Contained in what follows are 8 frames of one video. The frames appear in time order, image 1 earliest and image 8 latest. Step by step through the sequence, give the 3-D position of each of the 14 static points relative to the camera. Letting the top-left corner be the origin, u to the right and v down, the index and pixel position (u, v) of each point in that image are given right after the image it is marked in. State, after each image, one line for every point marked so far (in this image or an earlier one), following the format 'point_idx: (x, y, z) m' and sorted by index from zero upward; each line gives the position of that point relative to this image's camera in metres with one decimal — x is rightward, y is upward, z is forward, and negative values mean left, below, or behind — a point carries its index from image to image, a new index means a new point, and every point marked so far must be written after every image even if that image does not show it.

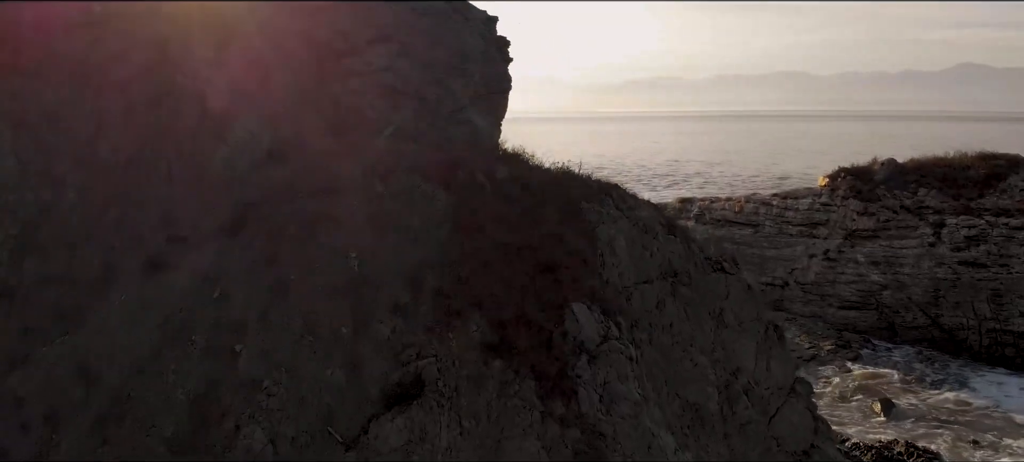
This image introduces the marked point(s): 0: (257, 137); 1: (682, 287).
0: (-3.9, +1.4, +14.7) m
1: (+2.3, -0.8, +12.9) m
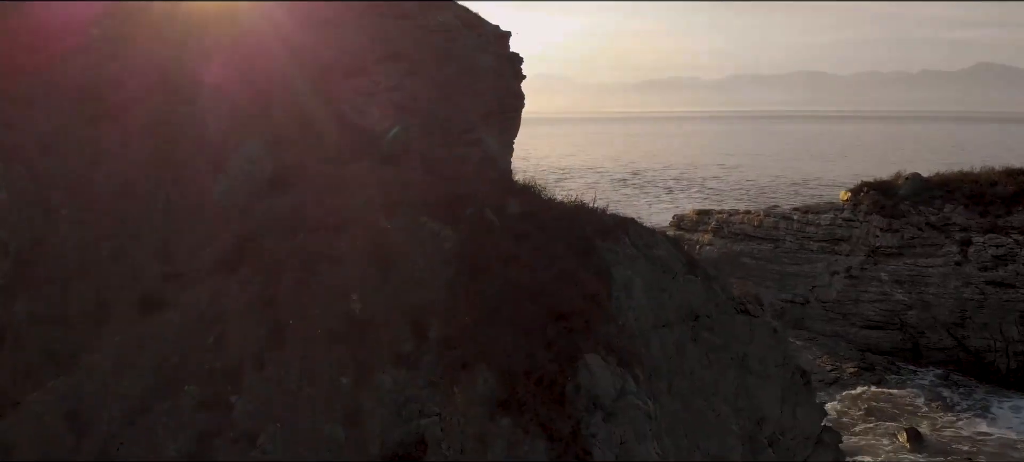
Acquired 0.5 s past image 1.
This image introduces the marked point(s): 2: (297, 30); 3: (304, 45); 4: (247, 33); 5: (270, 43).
0: (-3.7, +0.9, +14.1) m
1: (+2.4, -1.3, +12.2) m
2: (-4.2, +3.8, +18.1) m
3: (-4.0, +3.5, +17.8) m
4: (-4.8, +3.1, +16.6) m
5: (-4.5, +3.3, +16.9) m
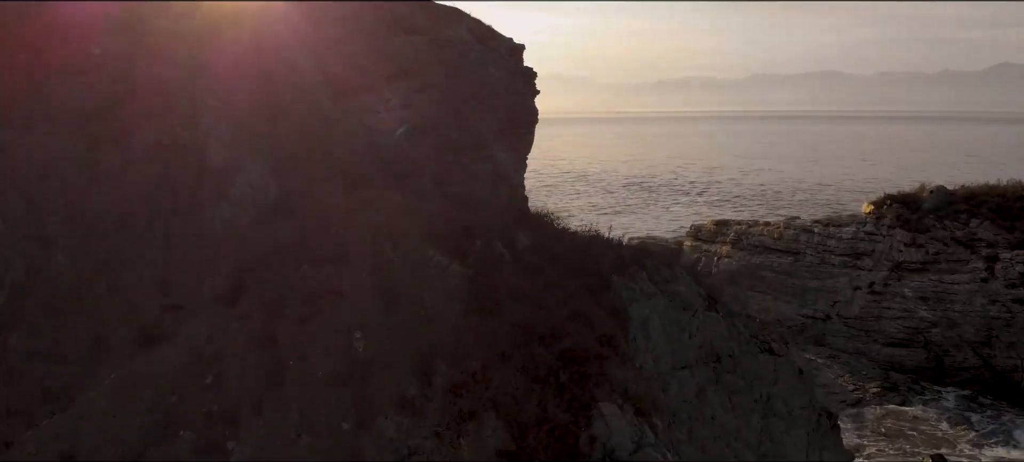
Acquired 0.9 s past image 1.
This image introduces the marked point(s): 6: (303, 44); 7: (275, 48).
0: (-3.5, +0.5, +13.6) m
1: (+2.5, -1.7, +11.6) m
2: (-4.0, +3.4, +17.6) m
3: (-3.8, +3.1, +17.3) m
4: (-4.6, +2.7, +16.2) m
5: (-4.3, +2.9, +16.4) m
6: (-3.9, +3.4, +17.3) m
7: (-4.4, +3.2, +16.9) m
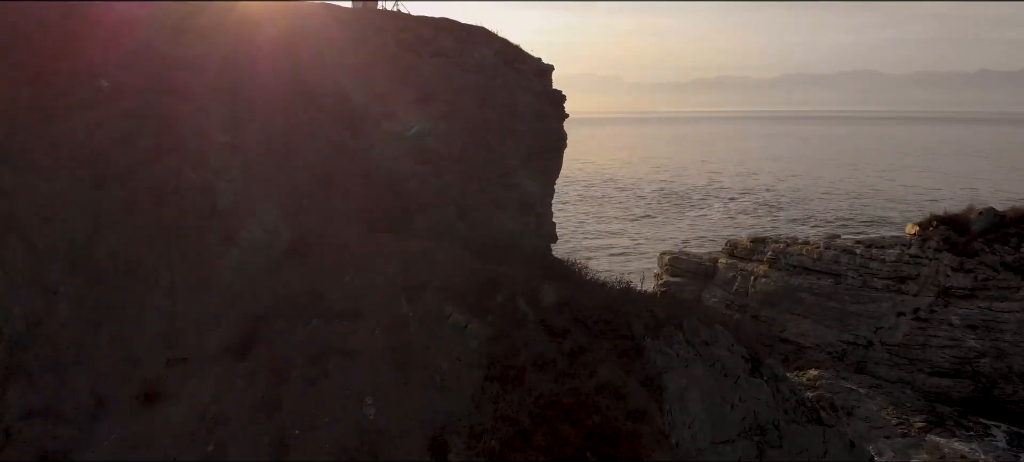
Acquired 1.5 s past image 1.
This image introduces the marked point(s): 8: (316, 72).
0: (-3.2, -0.1, +12.9) m
1: (+2.8, -2.3, +10.7) m
2: (-3.5, +2.9, +16.9) m
3: (-3.3, +2.6, +16.6) m
4: (-4.2, +2.1, +15.5) m
5: (-3.8, +2.3, +15.7) m
6: (-3.4, +2.8, +16.5) m
7: (-3.9, +2.6, +16.2) m
8: (-3.3, +2.8, +16.6) m
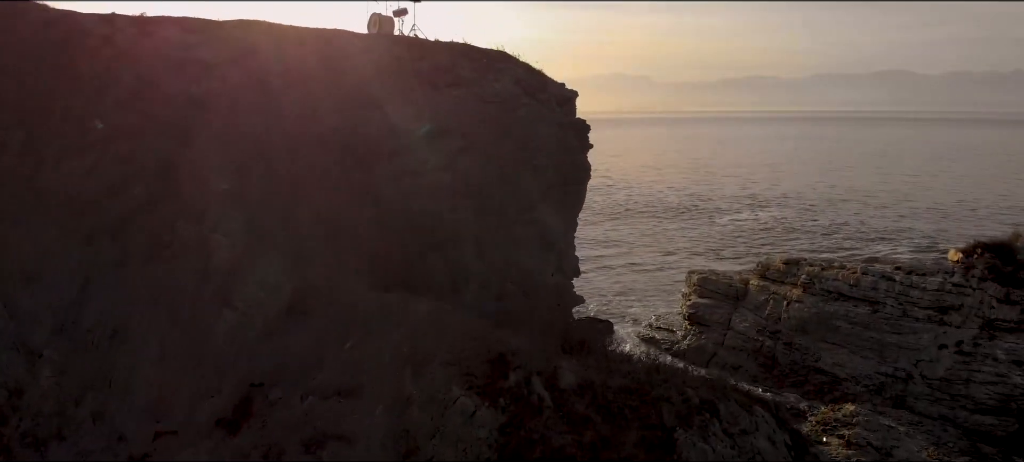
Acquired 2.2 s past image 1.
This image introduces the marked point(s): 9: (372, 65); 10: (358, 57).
0: (-3.0, -0.8, +12.0) m
1: (+2.9, -3.1, +9.7) m
2: (-3.1, +2.2, +16.0) m
3: (-3.0, +1.9, +15.8) m
4: (-3.9, +1.4, +14.6) m
5: (-3.5, +1.6, +14.9) m
6: (-3.1, +2.1, +15.7) m
7: (-3.6, +1.9, +15.3) m
8: (-3.0, +2.1, +15.8) m
9: (-2.4, +3.0, +17.0) m
10: (-2.6, +3.1, +17.0) m
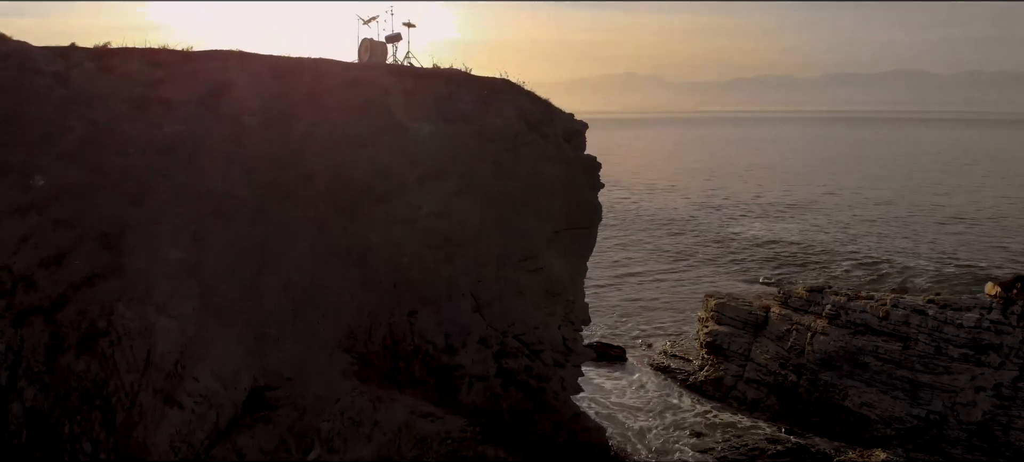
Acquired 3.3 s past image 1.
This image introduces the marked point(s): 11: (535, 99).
0: (-3.0, -1.6, +10.4) m
1: (+2.9, -3.9, +8.0) m
2: (-3.1, +1.3, +14.4) m
3: (-3.0, +1.0, +14.1) m
4: (-3.9, +0.6, +13.0) m
5: (-3.5, +0.8, +13.3) m
6: (-3.1, +1.2, +14.1) m
7: (-3.6, +1.0, +13.7) m
8: (-3.0, +1.2, +14.1) m
9: (-2.4, +2.1, +15.4) m
10: (-2.6, +2.2, +15.3) m
11: (+0.4, +2.3, +17.3) m
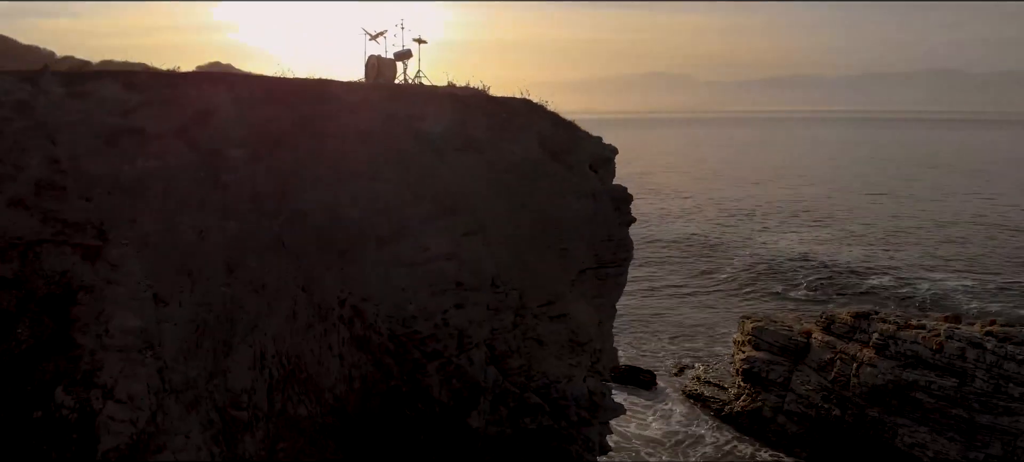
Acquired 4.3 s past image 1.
0: (-2.9, -2.2, +8.8) m
1: (+2.9, -4.6, +6.2) m
2: (-2.9, +0.7, +12.8) m
3: (-2.7, +0.4, +12.5) m
4: (-3.7, 0.0, +11.4) m
5: (-3.3, +0.1, +11.7) m
6: (-2.8, +0.6, +12.5) m
7: (-3.4, +0.4, +12.1) m
8: (-2.7, +0.6, +12.5) m
9: (-2.1, +1.5, +13.7) m
10: (-2.3, +1.6, +13.7) m
11: (+0.7, +1.7, +15.6) m
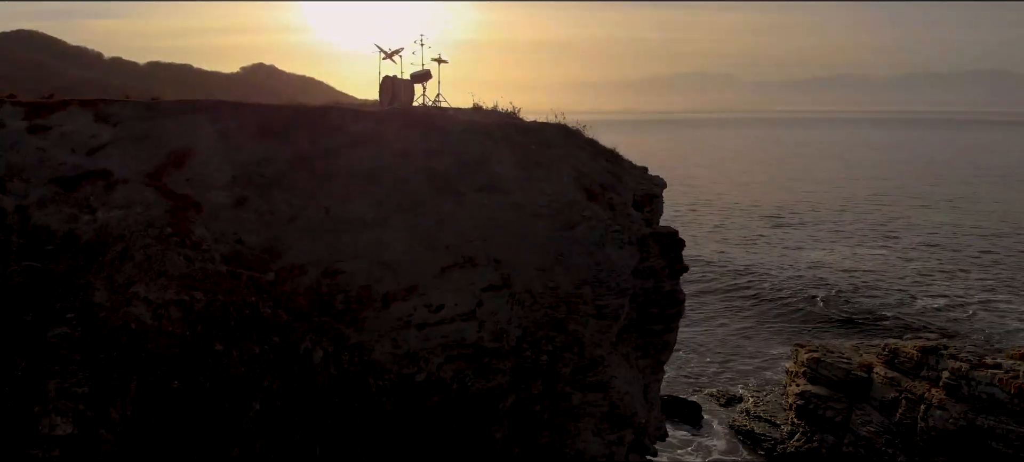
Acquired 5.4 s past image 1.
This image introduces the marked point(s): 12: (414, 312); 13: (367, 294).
0: (-2.8, -2.9, +6.9) m
1: (+2.9, -5.3, +4.1) m
2: (-2.6, 0.0, +10.9) m
3: (-2.4, -0.3, +10.7) m
4: (-3.4, -0.7, +9.6) m
5: (-3.1, -0.5, +9.8) m
6: (-2.5, 0.0, +10.6) m
7: (-3.1, -0.2, +10.3) m
8: (-2.4, -0.1, +10.7) m
9: (-1.7, +0.8, +11.8) m
10: (-2.0, +1.0, +11.8) m
11: (+1.2, +1.0, +13.5) m
12: (-1.2, -1.0, +11.0) m
13: (-1.6, -0.8, +10.7) m
